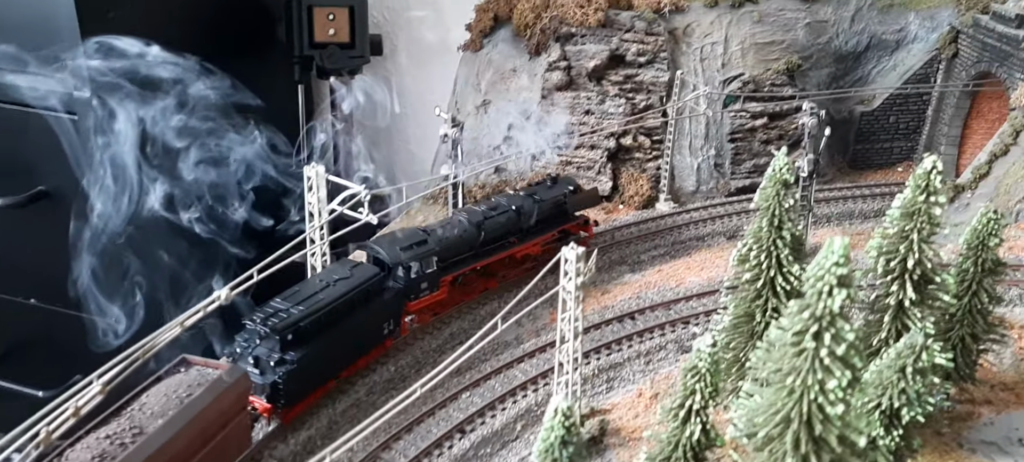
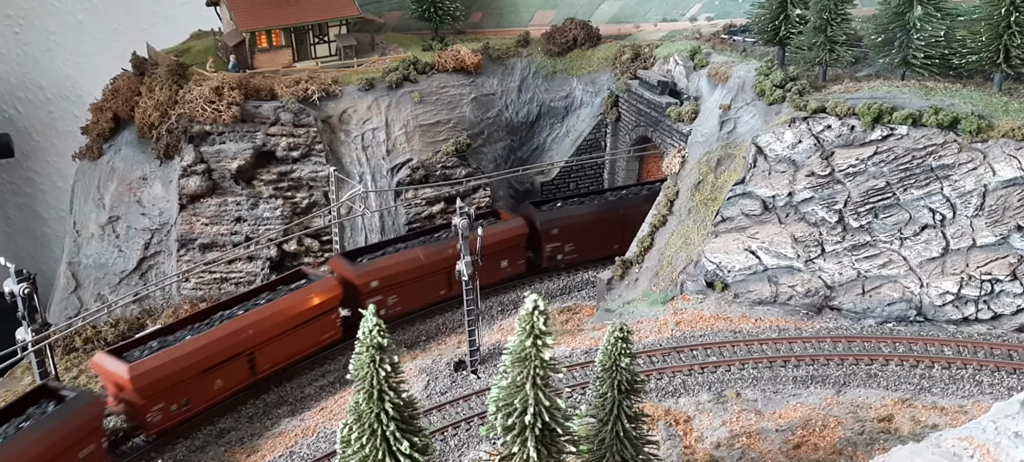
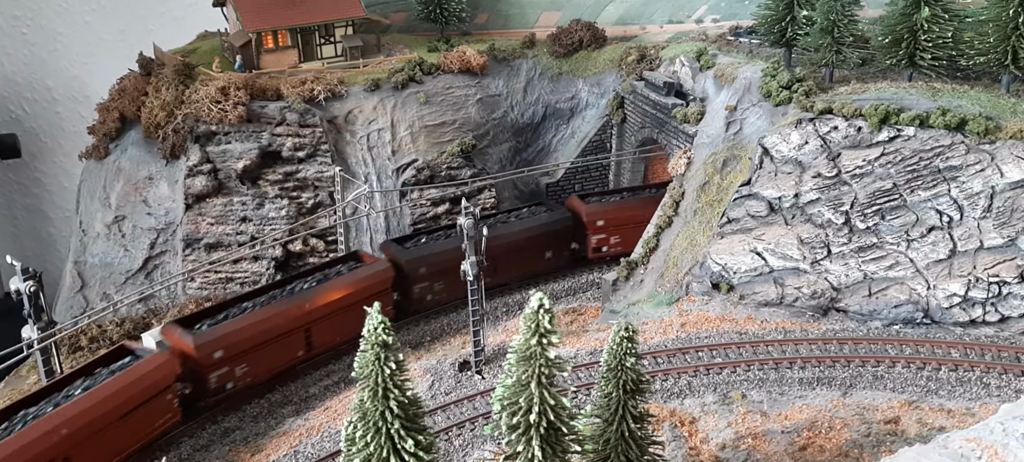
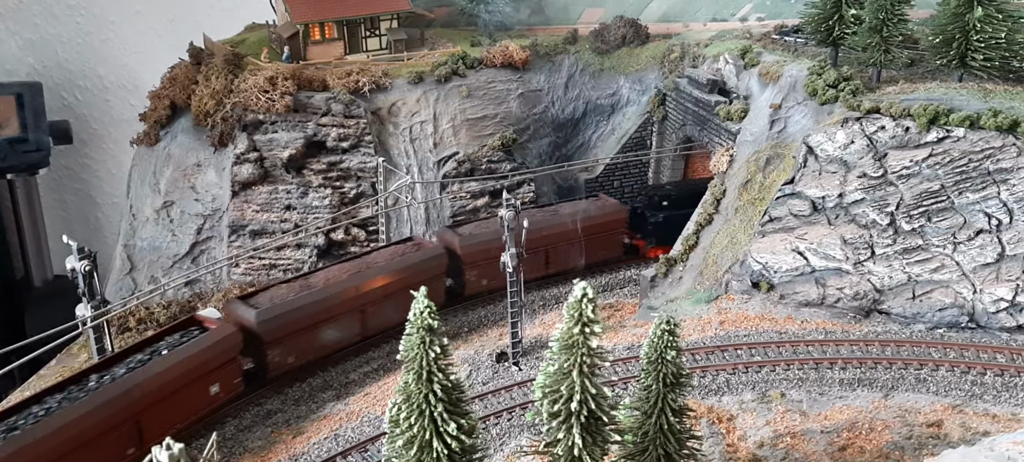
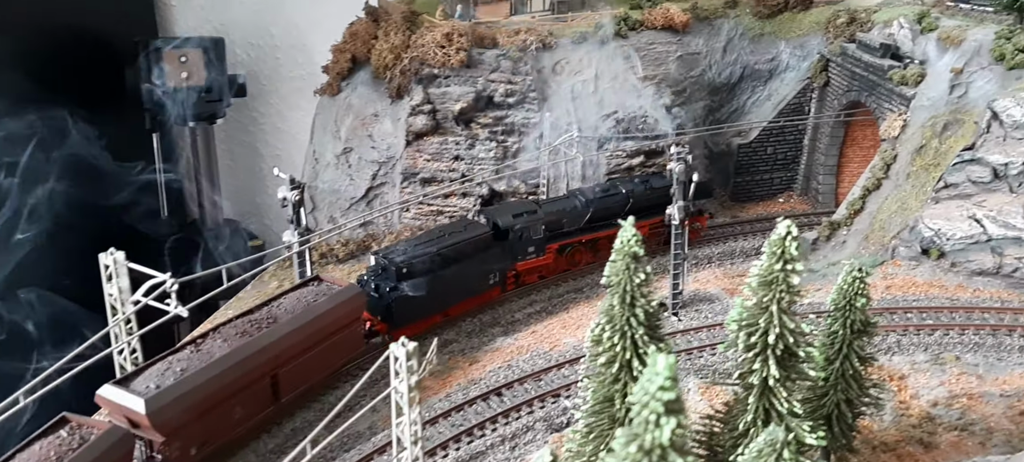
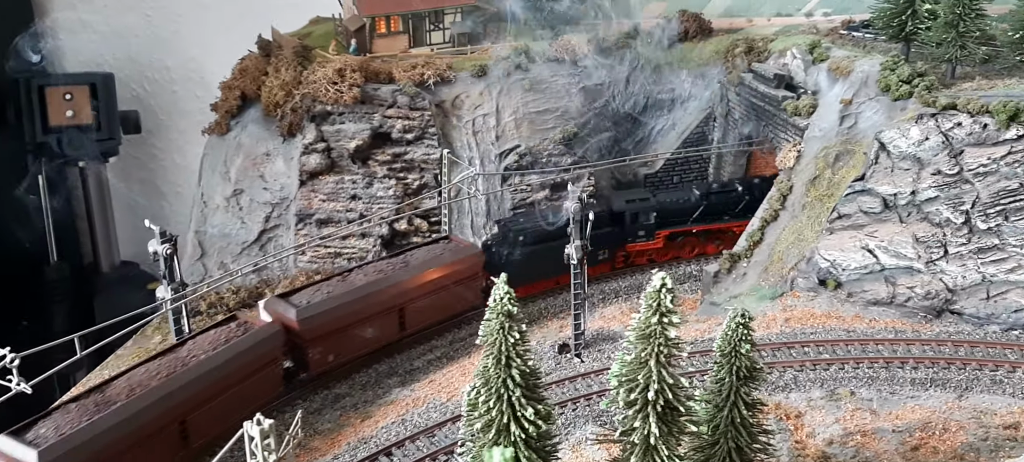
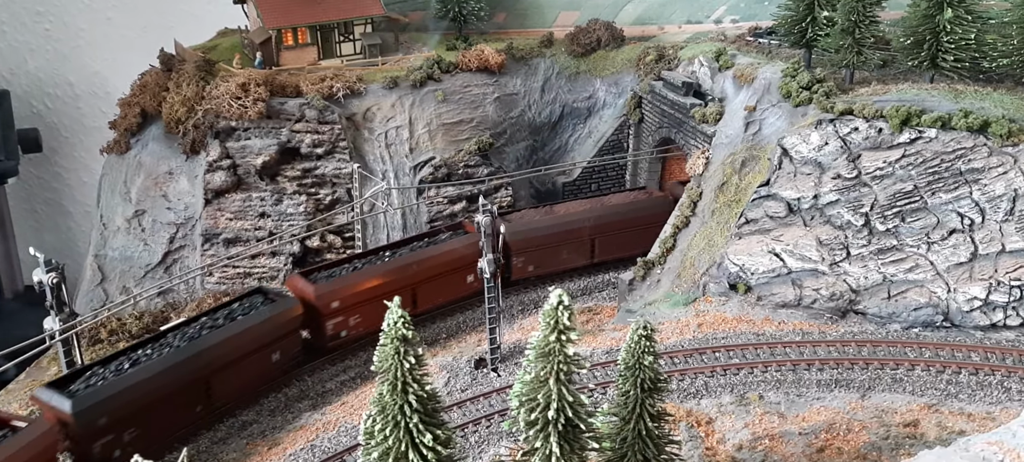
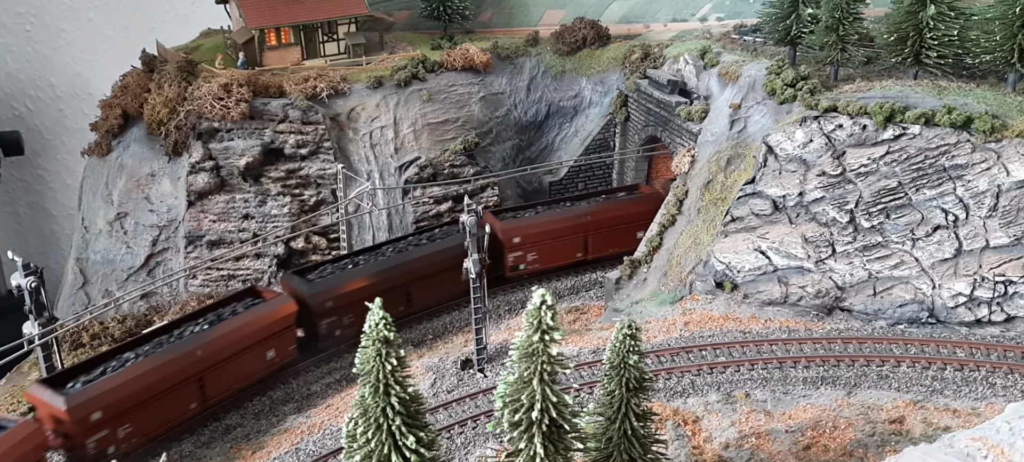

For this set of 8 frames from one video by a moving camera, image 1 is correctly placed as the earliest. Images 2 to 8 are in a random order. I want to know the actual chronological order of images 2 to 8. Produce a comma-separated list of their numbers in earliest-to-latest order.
5, 6, 4, 7, 8, 3, 2
